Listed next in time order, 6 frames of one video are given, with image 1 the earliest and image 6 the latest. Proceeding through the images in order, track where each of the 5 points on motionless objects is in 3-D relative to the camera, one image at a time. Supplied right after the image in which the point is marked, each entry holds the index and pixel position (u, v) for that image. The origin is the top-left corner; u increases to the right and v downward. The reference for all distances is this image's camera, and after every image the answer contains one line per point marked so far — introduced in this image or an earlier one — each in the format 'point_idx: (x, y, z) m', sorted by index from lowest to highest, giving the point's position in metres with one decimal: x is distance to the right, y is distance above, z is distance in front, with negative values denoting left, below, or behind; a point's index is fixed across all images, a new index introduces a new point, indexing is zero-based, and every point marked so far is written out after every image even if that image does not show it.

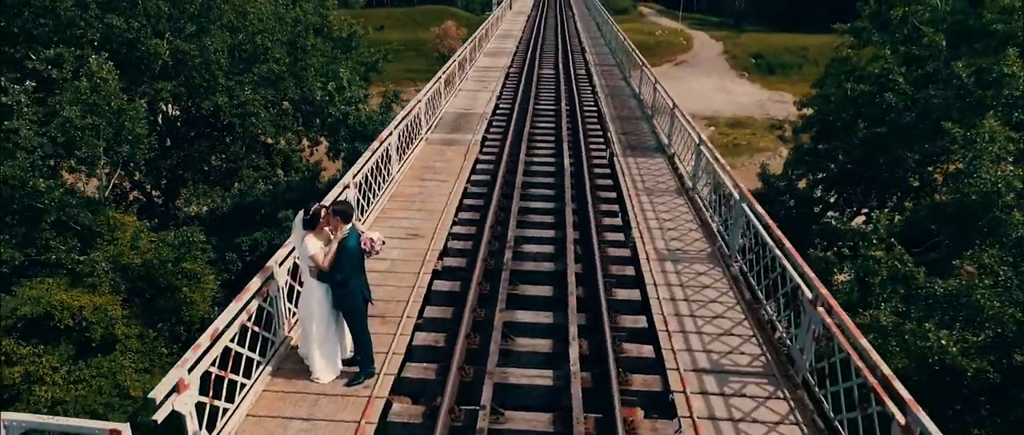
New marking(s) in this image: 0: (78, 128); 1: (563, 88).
0: (-8.7, +1.8, +13.6) m
1: (+1.2, +3.2, +16.6) m
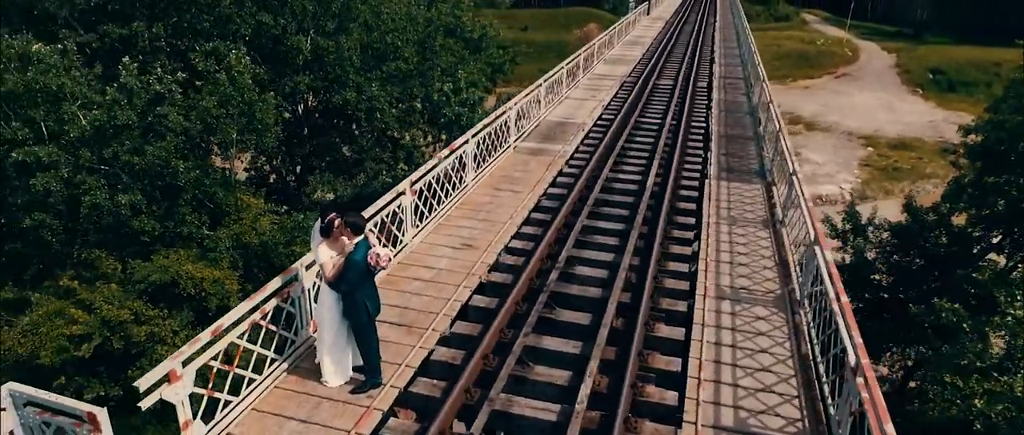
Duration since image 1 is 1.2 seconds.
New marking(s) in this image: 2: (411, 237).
0: (-6.6, +2.2, +15.0) m
1: (+3.9, +2.7, +15.9) m
2: (-1.2, -0.2, +7.9) m
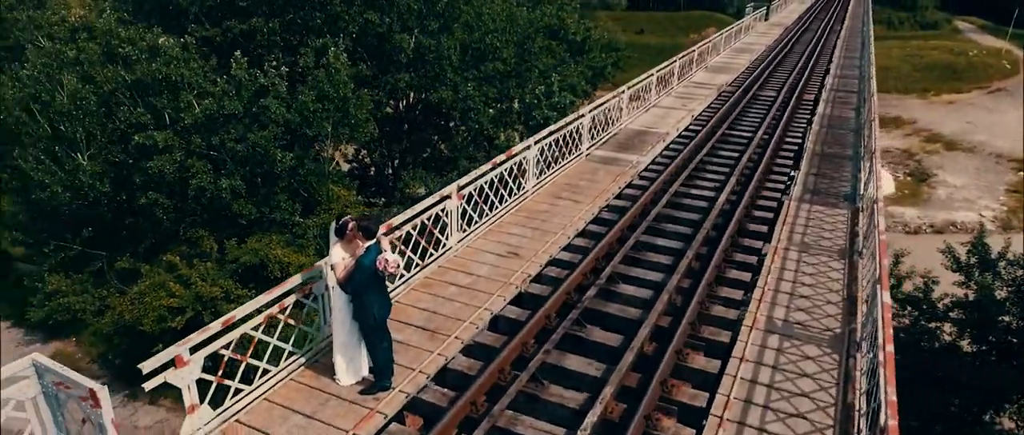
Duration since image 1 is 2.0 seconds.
0: (-4.7, +2.5, +15.8) m
1: (+5.8, +2.3, +15.0) m
2: (-0.7, -0.3, +7.9) m
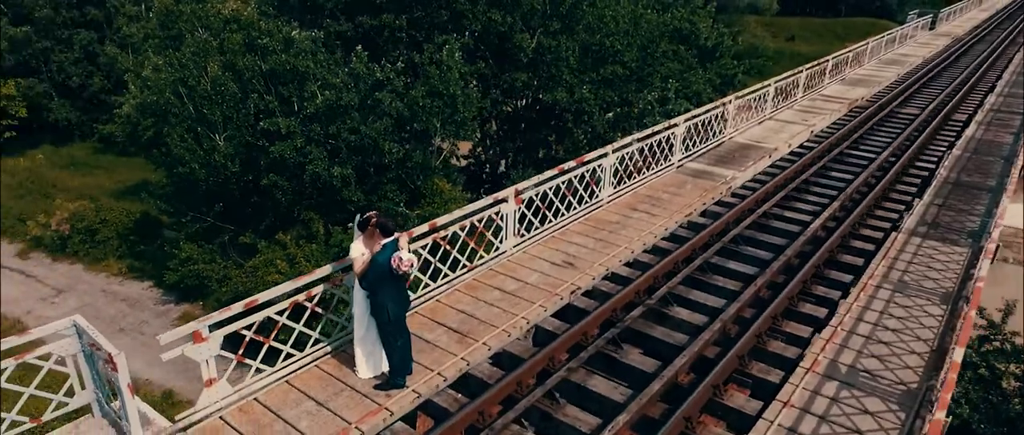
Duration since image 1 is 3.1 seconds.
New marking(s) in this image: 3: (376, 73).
0: (-2.2, +2.7, +16.3) m
1: (+7.9, +1.7, +13.5) m
2: (0.0, -0.3, +7.8) m
3: (-3.3, +3.6, +16.6) m
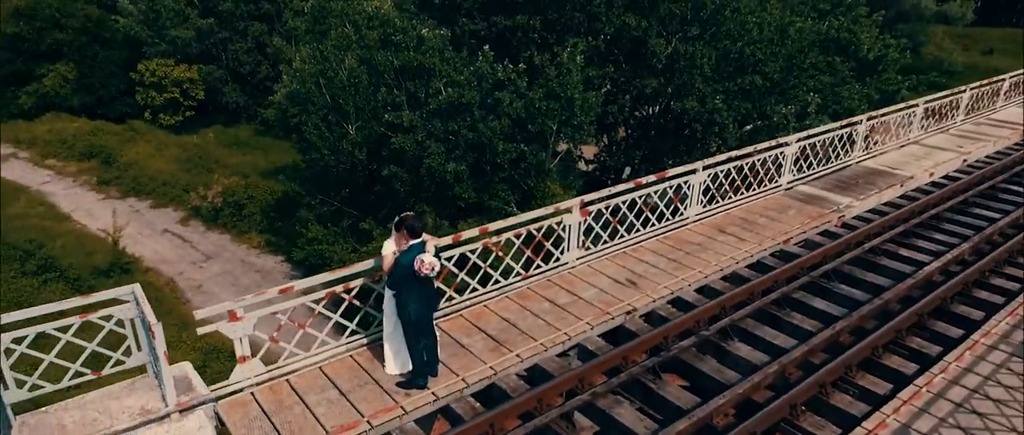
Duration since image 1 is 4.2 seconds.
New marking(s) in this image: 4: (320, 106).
0: (+0.6, +2.6, +16.3) m
1: (+9.8, +0.8, +11.4) m
2: (+0.7, -0.5, +7.6) m
3: (-0.3, +3.6, +16.9) m
4: (-5.2, +3.0, +18.2) m
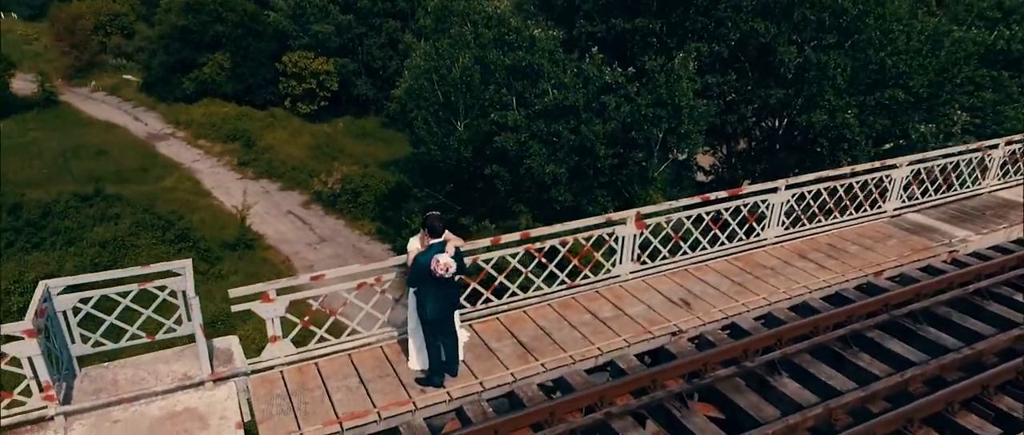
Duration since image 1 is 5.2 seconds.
0: (+3.1, +2.4, +15.8) m
1: (+11.0, 0.0, +9.3) m
2: (+1.2, -0.6, +7.3) m
3: (+2.3, +3.5, +16.6) m
4: (-2.2, +3.2, +18.8) m
